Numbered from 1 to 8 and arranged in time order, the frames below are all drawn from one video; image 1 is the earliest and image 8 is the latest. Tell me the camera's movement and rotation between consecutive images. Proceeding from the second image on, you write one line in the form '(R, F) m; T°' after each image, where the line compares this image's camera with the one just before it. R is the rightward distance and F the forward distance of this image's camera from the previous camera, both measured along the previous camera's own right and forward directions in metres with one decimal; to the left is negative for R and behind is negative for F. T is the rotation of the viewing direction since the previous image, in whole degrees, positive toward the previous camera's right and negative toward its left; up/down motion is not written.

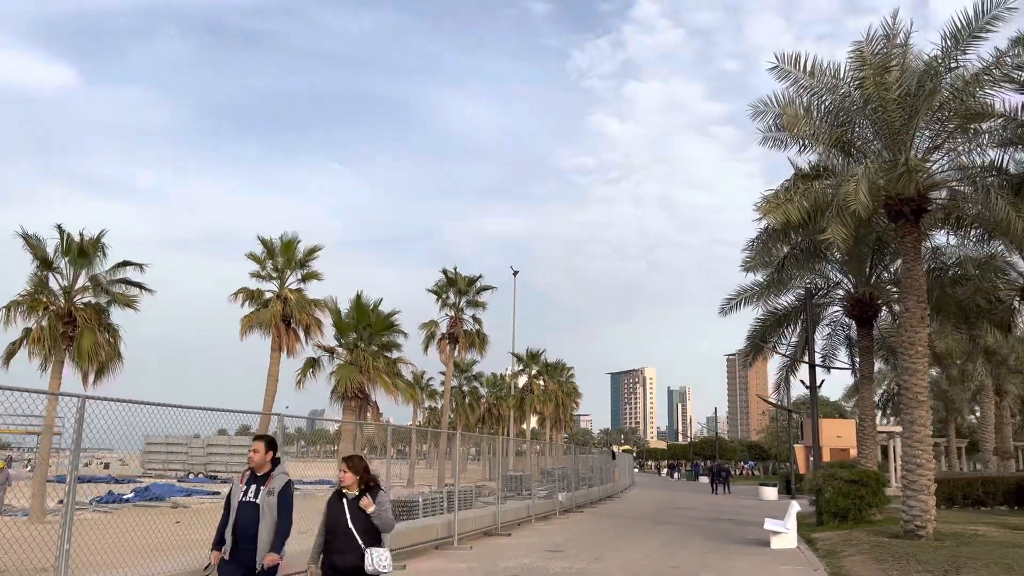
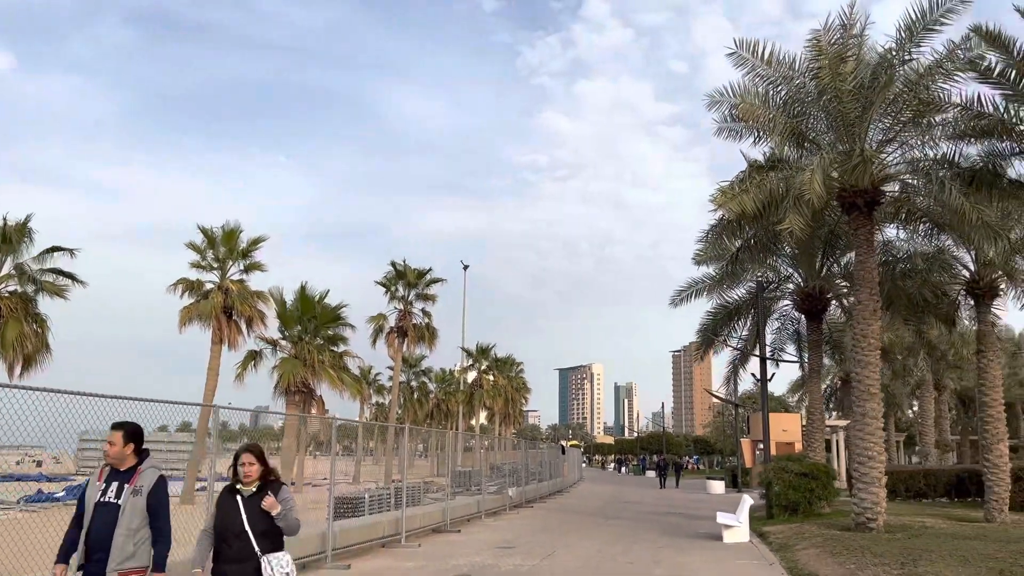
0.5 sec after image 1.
(0.0, +0.5) m; +3°
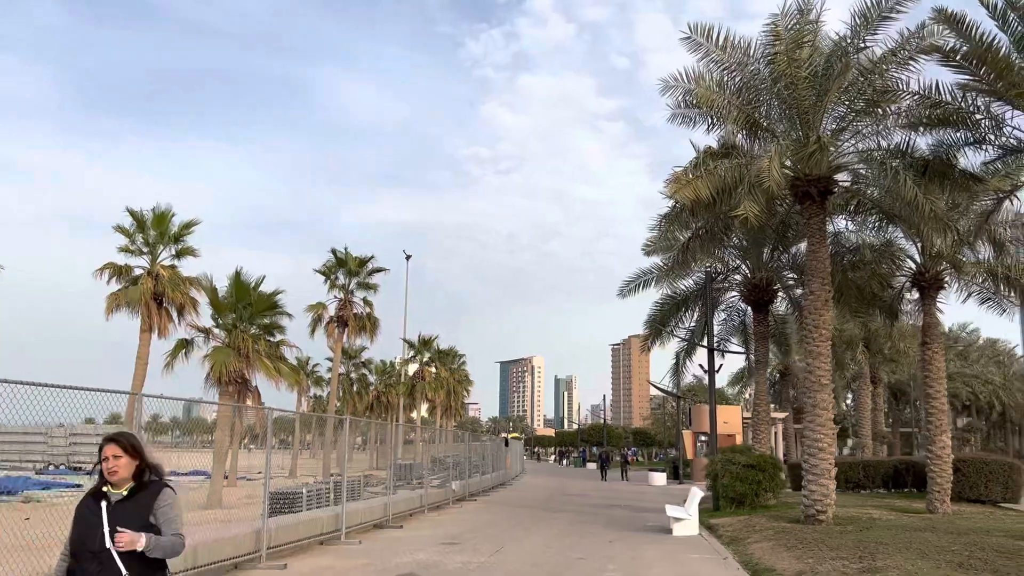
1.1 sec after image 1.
(-0.1, +0.6) m; +4°
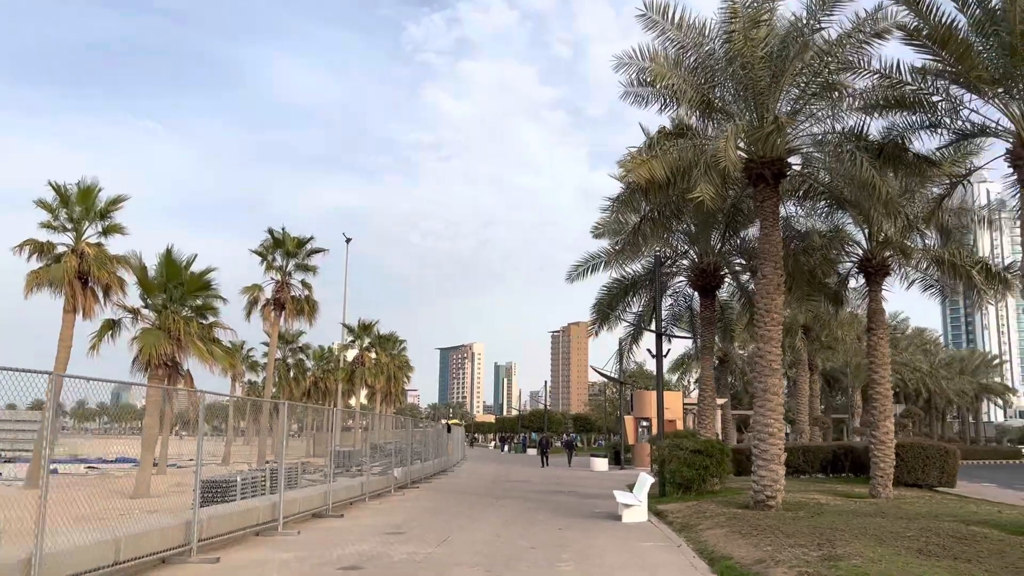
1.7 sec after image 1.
(-0.2, +0.5) m; +4°
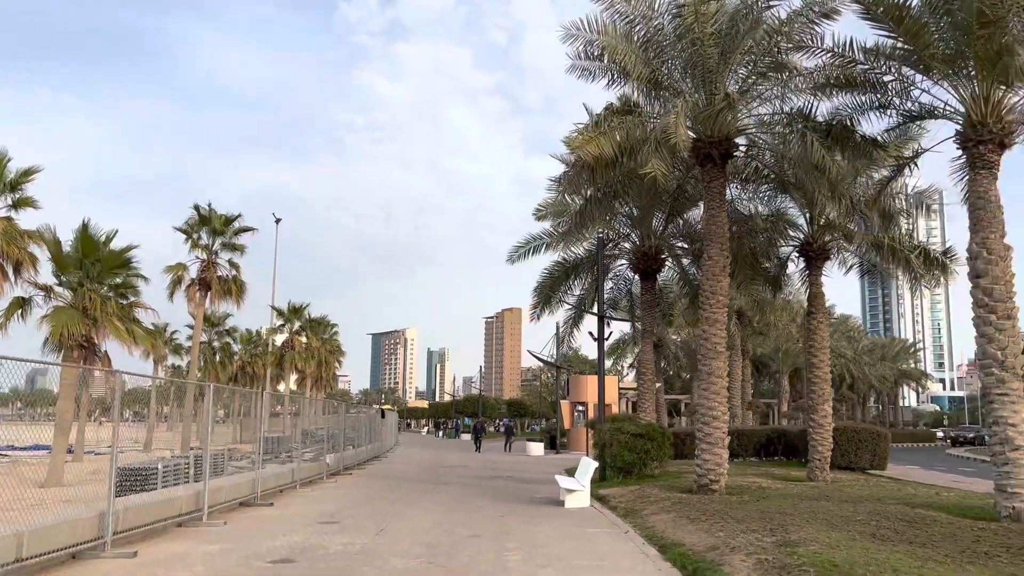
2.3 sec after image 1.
(-0.2, +0.6) m; +5°
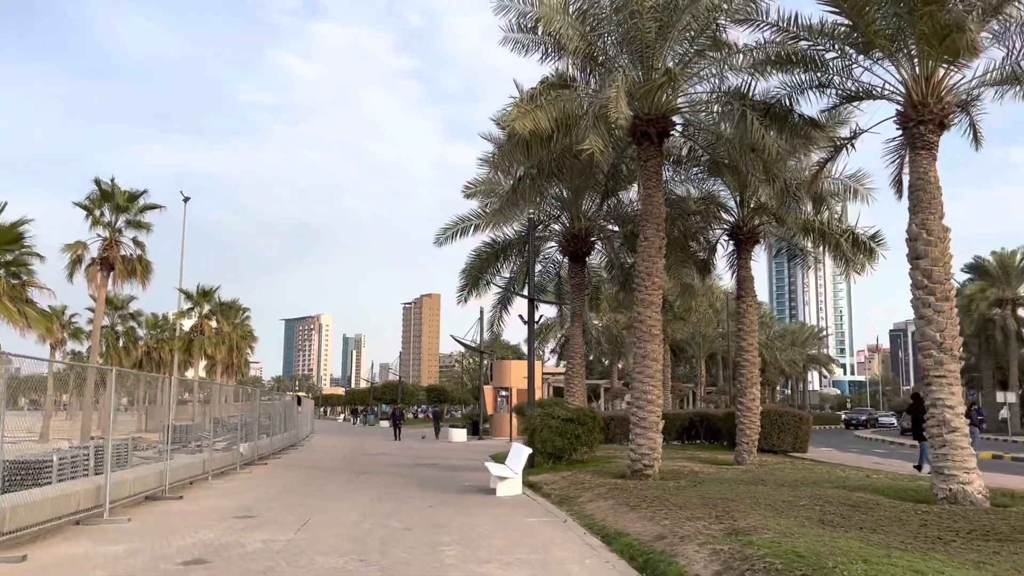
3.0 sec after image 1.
(-0.2, +0.7) m; +6°
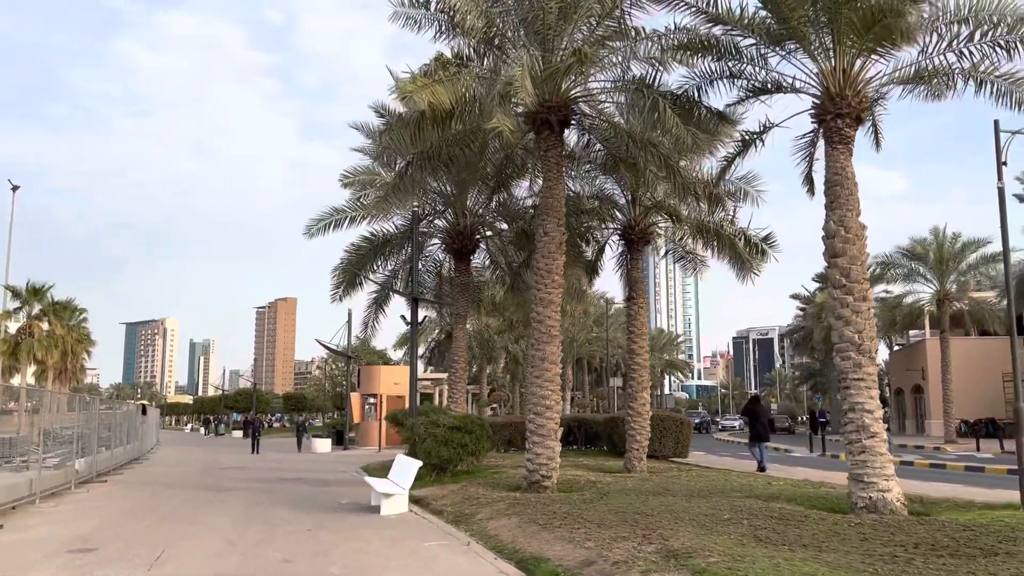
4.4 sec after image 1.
(-0.5, +1.3) m; +9°
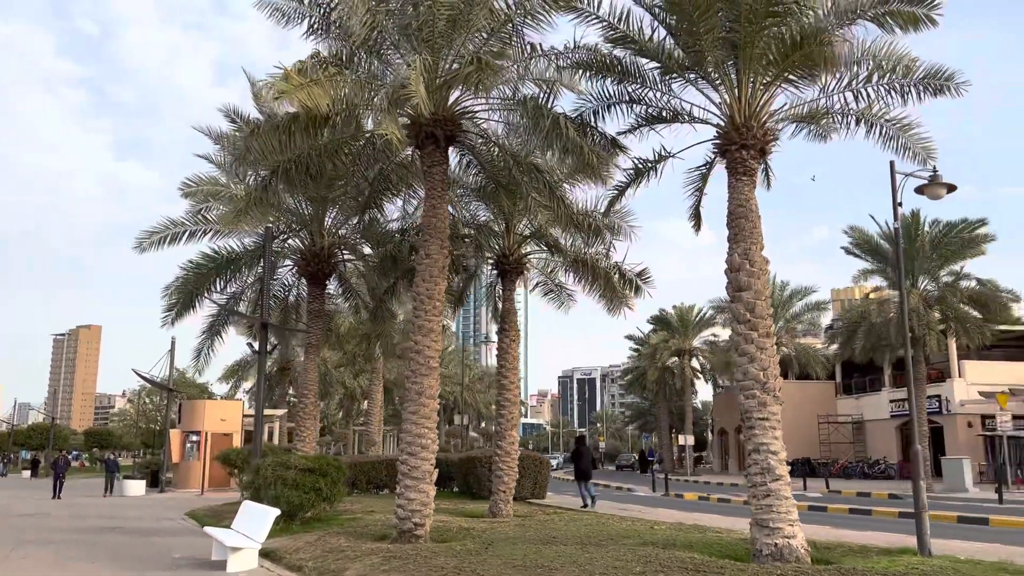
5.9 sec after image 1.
(-0.7, +1.2) m; +11°
